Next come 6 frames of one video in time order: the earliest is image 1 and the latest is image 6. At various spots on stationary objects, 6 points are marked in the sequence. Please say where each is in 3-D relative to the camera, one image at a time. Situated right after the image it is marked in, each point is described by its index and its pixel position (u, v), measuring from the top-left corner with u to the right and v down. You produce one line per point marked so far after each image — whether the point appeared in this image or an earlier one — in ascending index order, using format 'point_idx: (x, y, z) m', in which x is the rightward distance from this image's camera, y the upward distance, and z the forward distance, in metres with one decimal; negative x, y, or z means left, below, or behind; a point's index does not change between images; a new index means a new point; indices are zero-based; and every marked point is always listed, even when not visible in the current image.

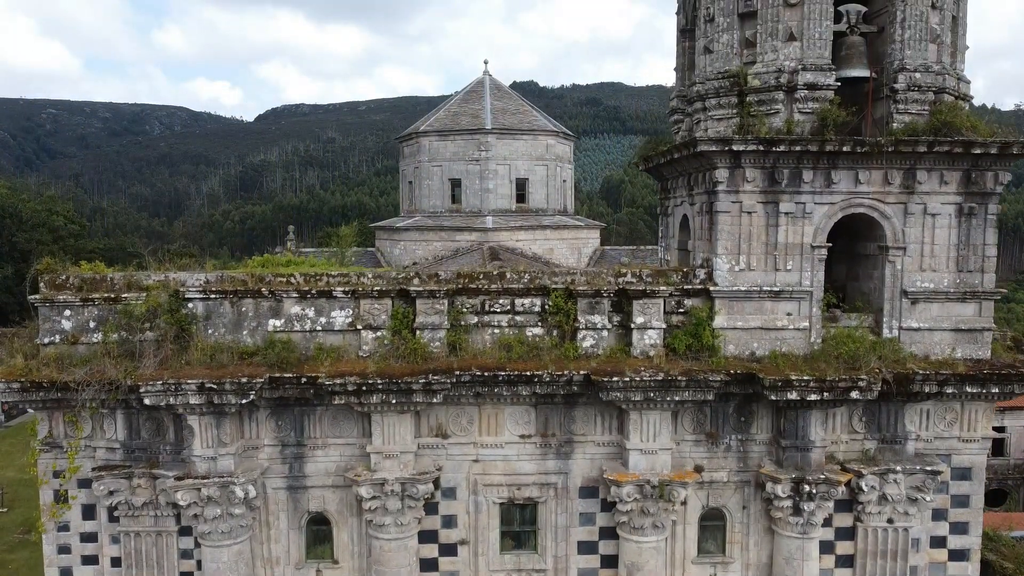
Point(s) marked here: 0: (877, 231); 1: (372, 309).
0: (+4.0, +0.6, +8.9) m
1: (-1.5, -0.2, +8.5) m
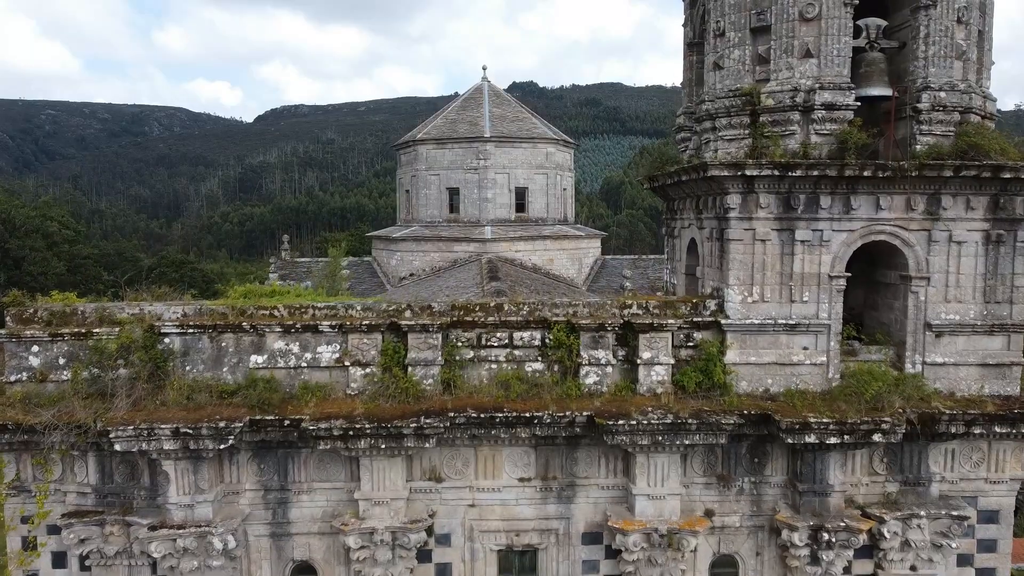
0: (+4.0, +0.3, +8.3) m
1: (-1.5, -0.6, +7.9) m
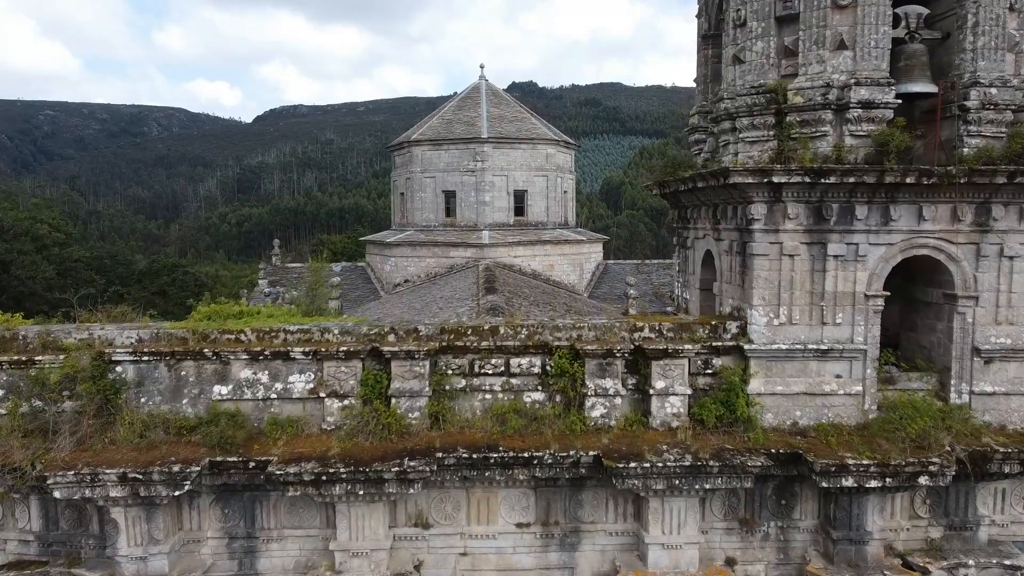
0: (+4.0, +0.1, +7.4) m
1: (-1.5, -0.7, +7.0) m
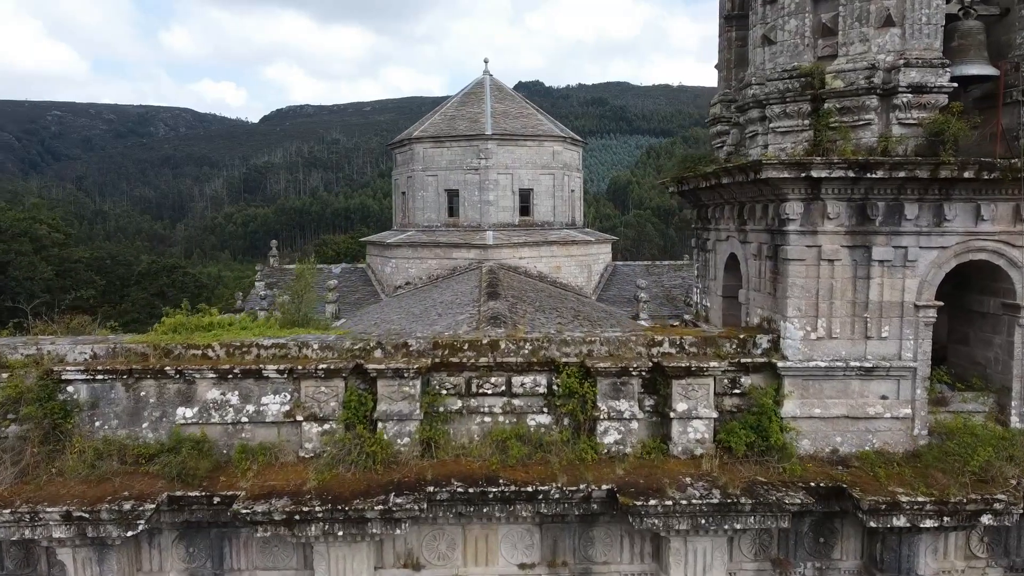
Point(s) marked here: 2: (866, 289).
0: (+4.0, +0.1, +6.6) m
1: (-1.5, -0.8, +6.2) m
2: (+2.8, 0.0, +6.3) m
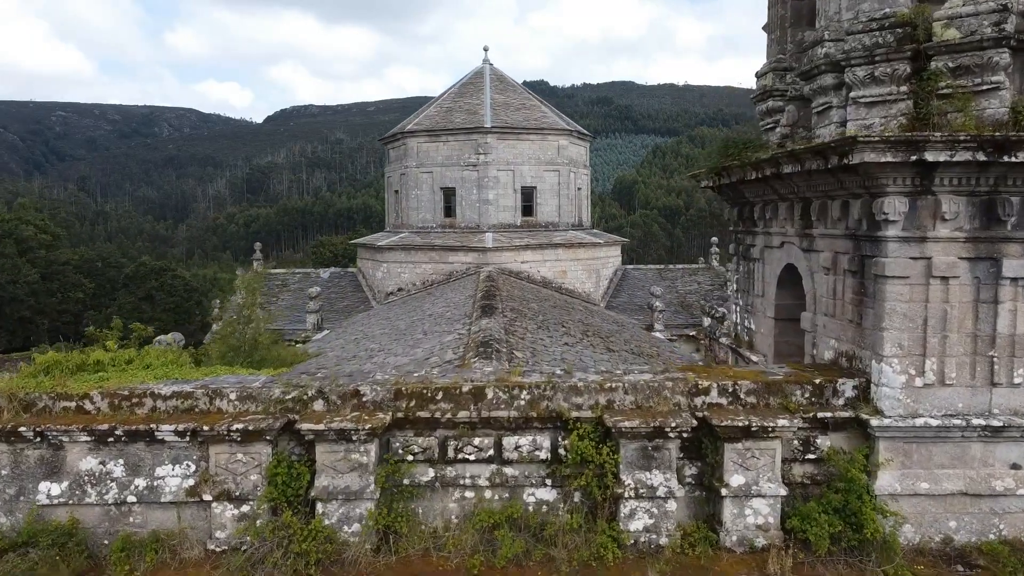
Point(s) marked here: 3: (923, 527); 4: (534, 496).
0: (+3.9, -0.1, +4.8) m
1: (-1.6, -1.0, +4.5) m
2: (+2.7, -0.2, +4.5) m
3: (+2.4, -1.4, +4.6) m
4: (+0.1, -1.2, +4.7) m
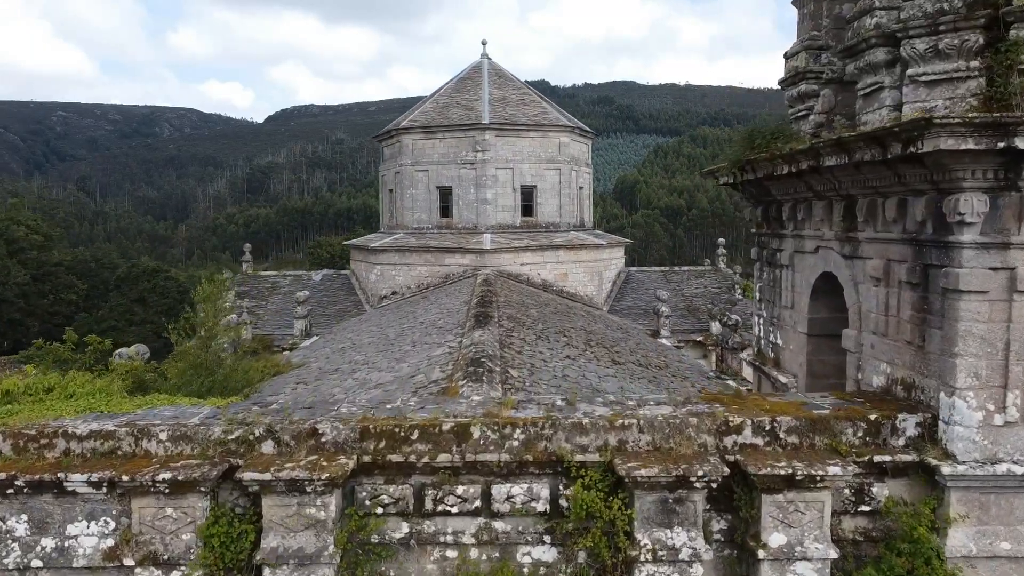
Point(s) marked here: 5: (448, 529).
0: (+3.9, -0.2, +4.0) m
1: (-1.6, -1.1, +3.7) m
2: (+2.7, -0.2, +3.7) m
3: (+2.3, -1.4, +3.8) m
4: (+0.1, -1.3, +3.8) m
5: (-0.3, -1.2, +3.9) m
